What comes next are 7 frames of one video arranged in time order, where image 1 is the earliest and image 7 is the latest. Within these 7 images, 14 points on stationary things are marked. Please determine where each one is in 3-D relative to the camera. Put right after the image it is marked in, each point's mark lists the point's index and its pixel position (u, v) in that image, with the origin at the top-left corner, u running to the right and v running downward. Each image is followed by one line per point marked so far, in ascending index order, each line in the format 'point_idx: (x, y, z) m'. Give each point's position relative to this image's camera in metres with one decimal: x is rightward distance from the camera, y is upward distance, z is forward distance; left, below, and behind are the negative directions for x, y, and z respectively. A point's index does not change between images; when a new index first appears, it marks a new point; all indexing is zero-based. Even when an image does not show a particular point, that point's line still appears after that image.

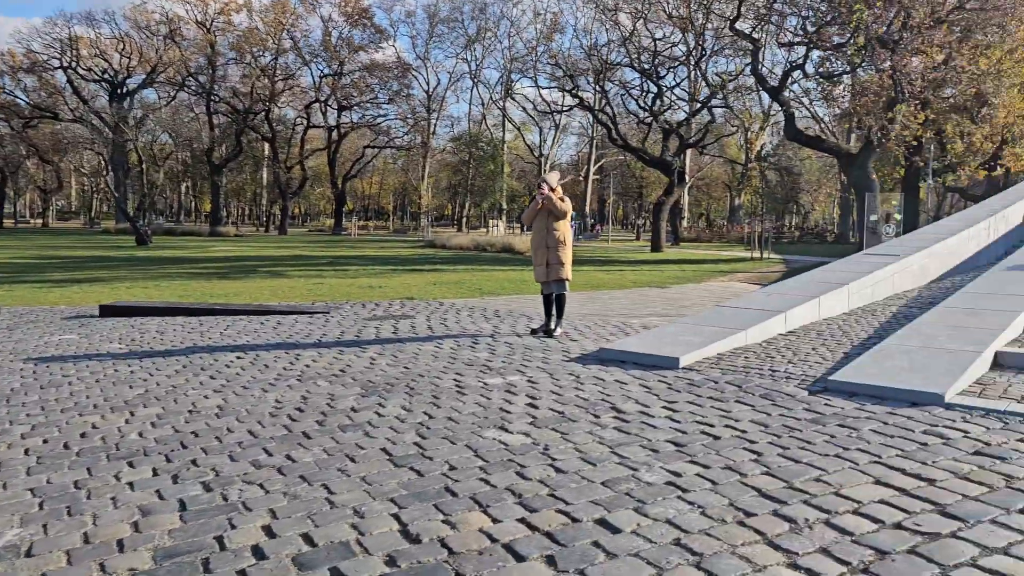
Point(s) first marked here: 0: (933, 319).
0: (+4.5, -0.3, +9.1) m
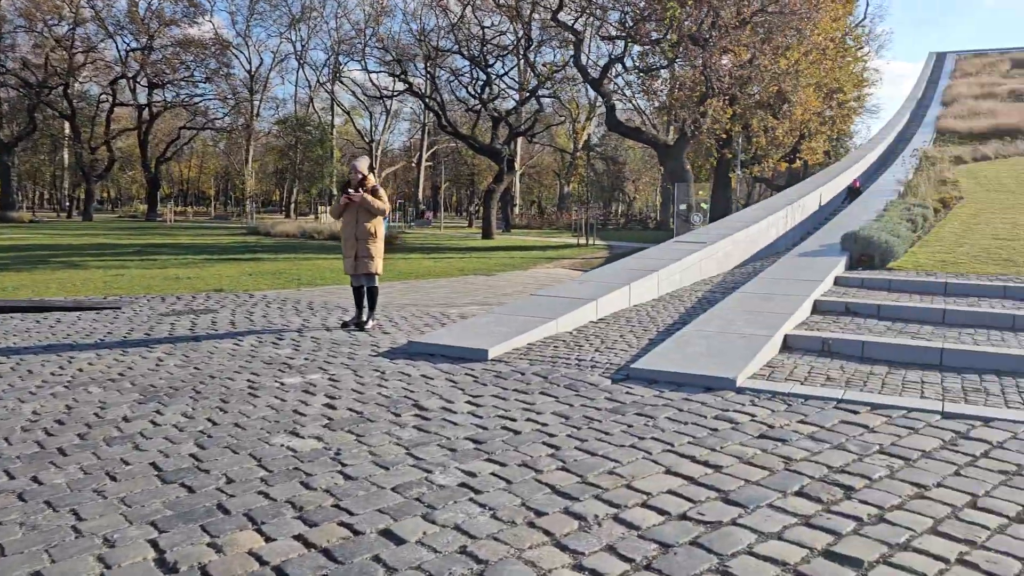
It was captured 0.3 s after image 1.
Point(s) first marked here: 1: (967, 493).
0: (+2.5, -0.2, +9.5) m
1: (+2.5, -1.1, +4.5) m
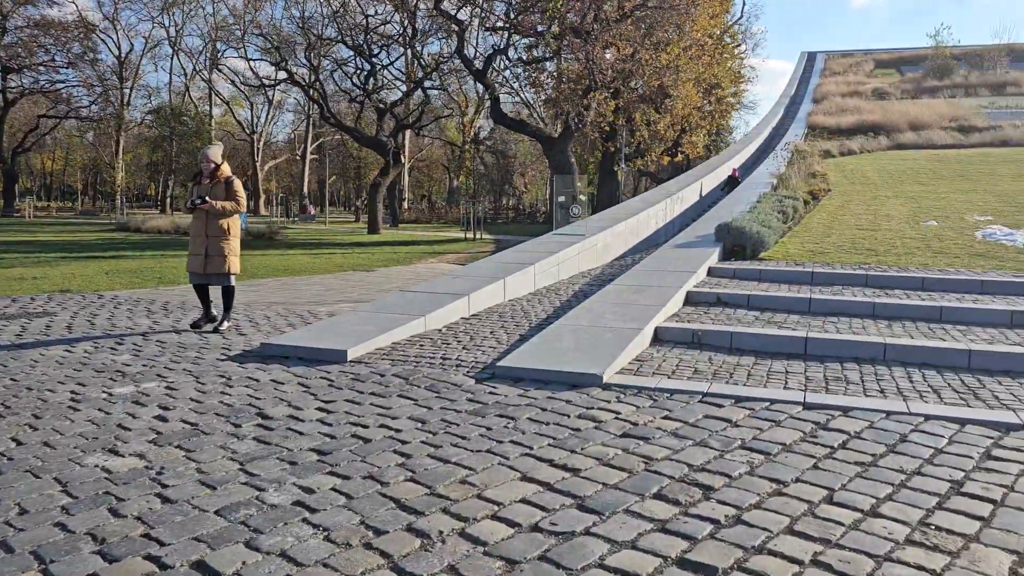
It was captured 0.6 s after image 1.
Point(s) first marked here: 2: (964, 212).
0: (+1.0, -0.1, +9.3) m
1: (+1.7, -1.1, +4.4) m
2: (+10.4, +1.7, +19.1) m
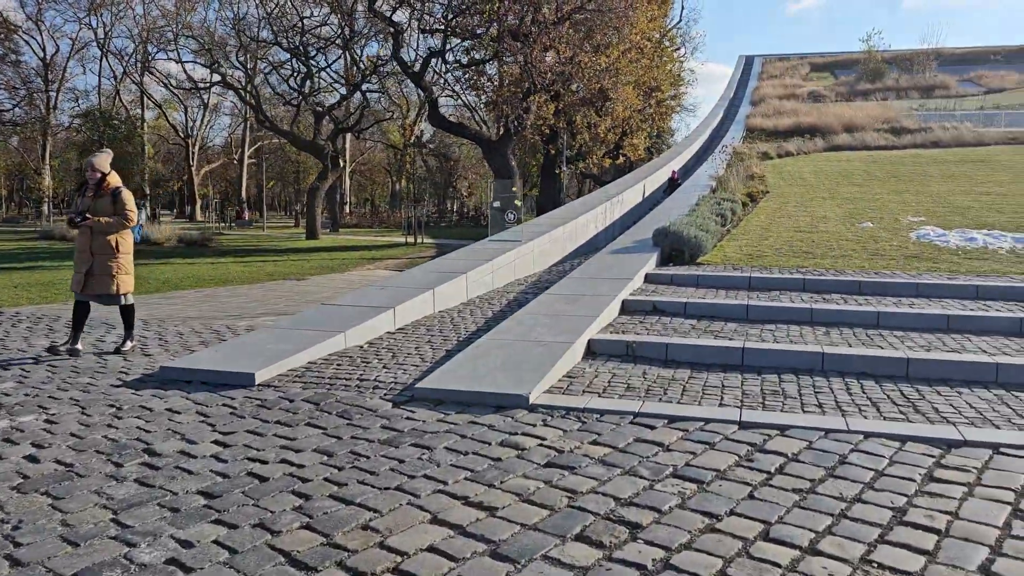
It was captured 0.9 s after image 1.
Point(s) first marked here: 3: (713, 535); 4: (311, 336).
0: (+0.2, -0.2, +8.9) m
1: (+1.2, -1.1, +4.1) m
2: (+8.9, +1.7, +19.3) m
3: (+0.9, -1.2, +3.9) m
4: (-1.9, -0.4, +7.9) m
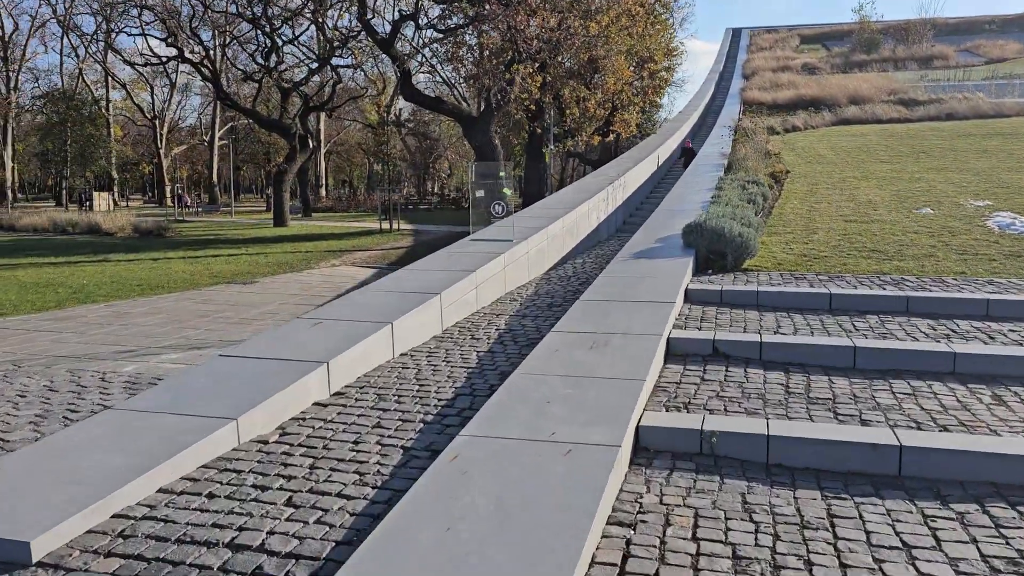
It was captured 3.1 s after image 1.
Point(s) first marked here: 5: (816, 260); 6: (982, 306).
0: (+0.2, -0.5, +5.9) m
1: (+1.3, -1.5, +1.1) m
2: (+8.7, +1.8, +16.4) m
3: (+1.0, -1.6, +0.9) m
4: (-1.9, -0.8, +4.8) m
5: (+3.9, +0.3, +10.6) m
6: (+4.3, -0.2, +7.6) m
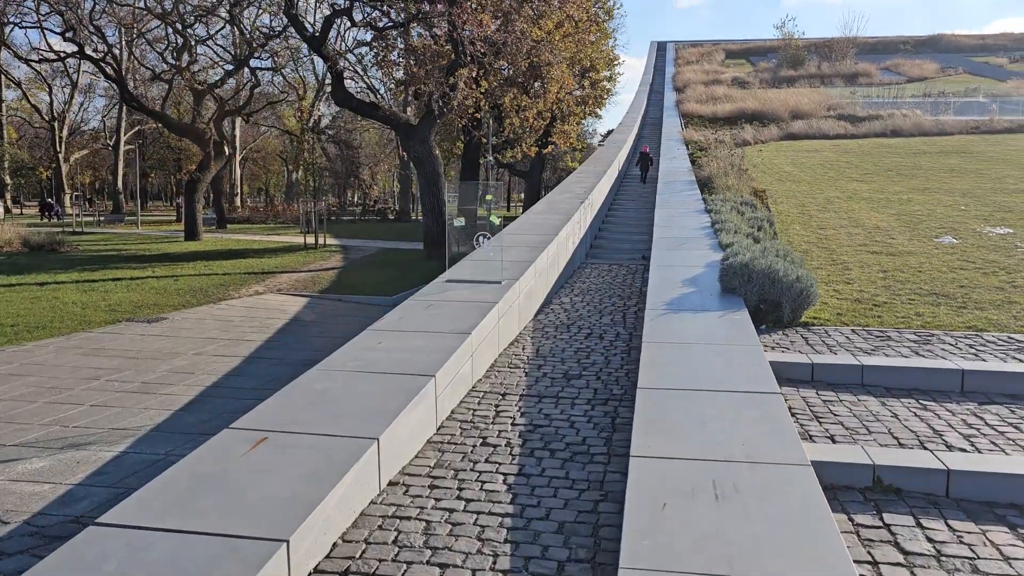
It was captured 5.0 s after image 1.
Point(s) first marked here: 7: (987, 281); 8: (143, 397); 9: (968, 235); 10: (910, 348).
0: (+0.6, -1.0, +3.5) m
1: (+2.1, -2.0, -1.2) m
2: (+8.0, +1.2, +14.8) m
3: (+1.9, -2.0, -1.4) m
4: (-1.4, -1.3, +2.2) m
5: (+3.8, -0.2, +8.6) m
6: (+4.5, -0.7, +5.6) m
7: (+5.7, +0.1, +10.0) m
8: (-3.5, -1.0, +8.0) m
9: (+7.3, +0.9, +13.5) m
10: (+3.3, -0.5, +6.9) m
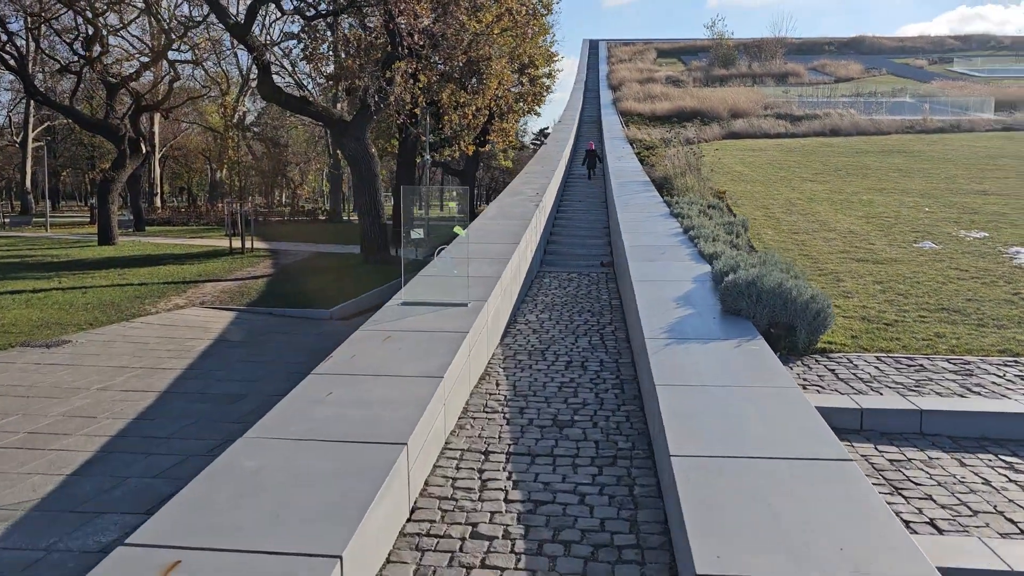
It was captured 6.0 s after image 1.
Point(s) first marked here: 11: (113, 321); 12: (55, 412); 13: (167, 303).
0: (+0.7, -1.2, +2.3) m
1: (+2.7, -2.2, -2.2) m
2: (+7.2, +1.1, +14.2) m
3: (+2.4, -2.2, -2.4) m
4: (-1.1, -1.5, +0.9) m
5: (+3.5, -0.4, +7.6) m
6: (+4.4, -0.9, +4.8) m
7: (+5.3, 0.0, +9.2) m
8: (-3.7, -1.2, +6.5) m
9: (+6.6, +0.8, +12.8) m
10: (+3.2, -0.6, +5.9) m
11: (-6.7, -0.6, +14.1) m
12: (-4.3, -1.1, +7.8) m
13: (-6.7, -0.3, +16.6) m
